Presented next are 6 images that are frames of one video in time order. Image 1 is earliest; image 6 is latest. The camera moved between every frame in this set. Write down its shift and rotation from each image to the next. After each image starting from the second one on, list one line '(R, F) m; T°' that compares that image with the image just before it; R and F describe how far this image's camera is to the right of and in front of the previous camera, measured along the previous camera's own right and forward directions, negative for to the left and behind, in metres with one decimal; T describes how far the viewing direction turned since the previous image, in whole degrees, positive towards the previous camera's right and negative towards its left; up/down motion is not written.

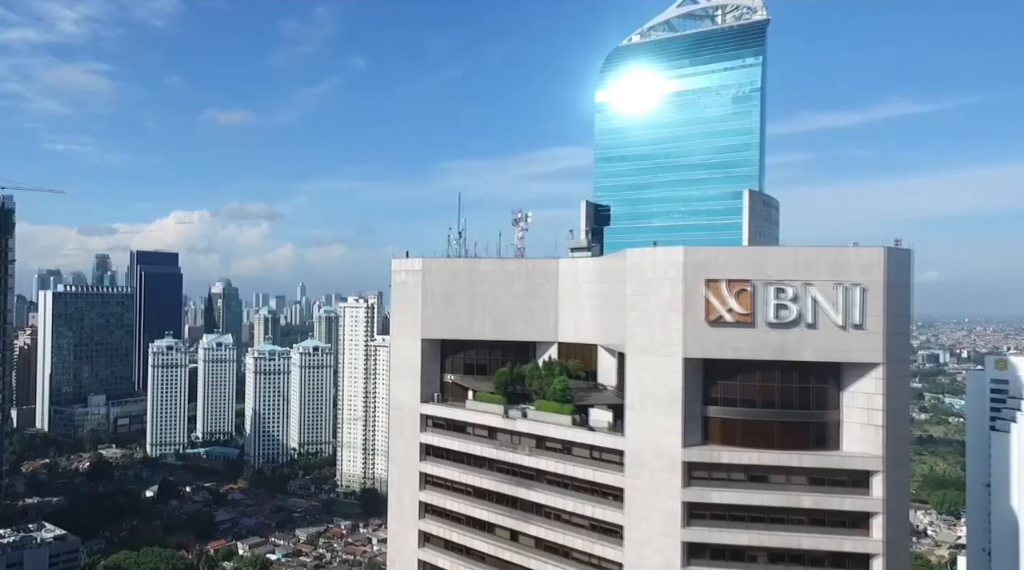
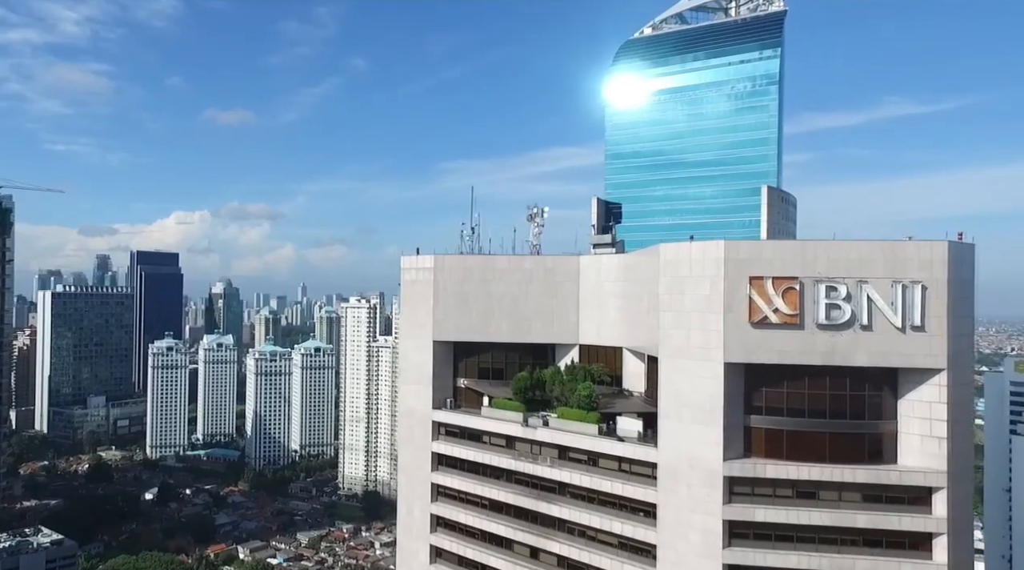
(-0.2, +0.7) m; 0°
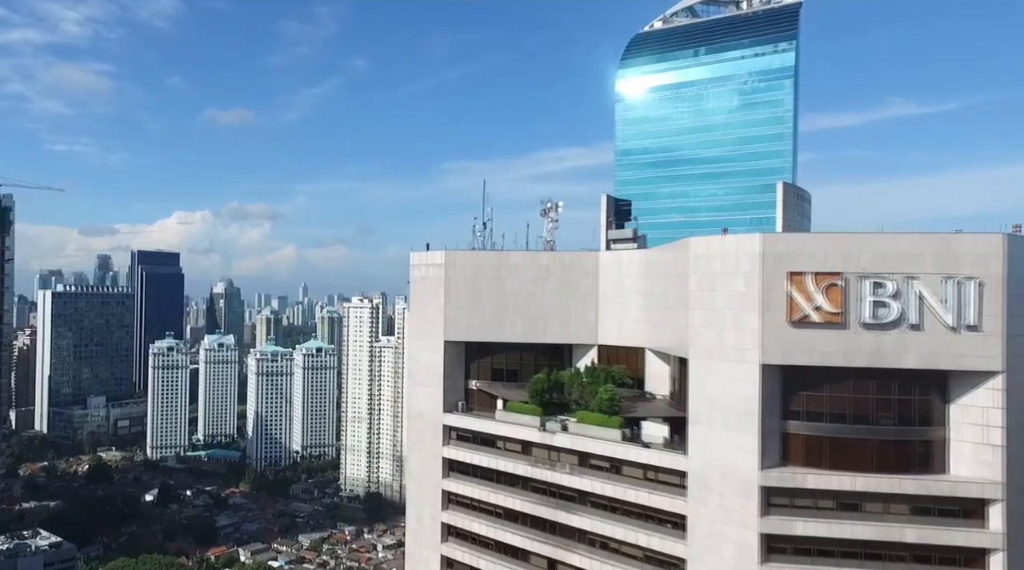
(-0.2, +0.5) m; 0°
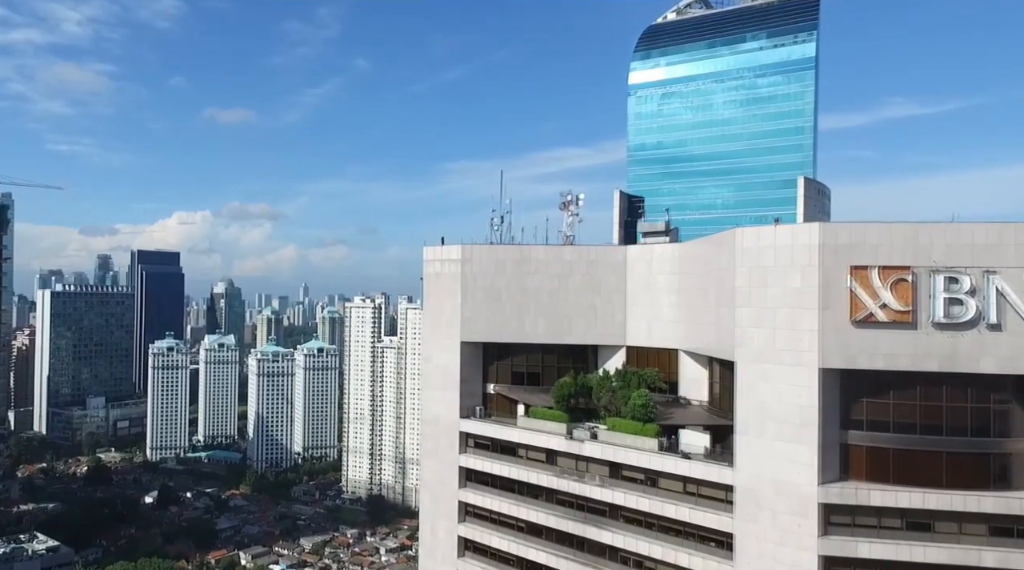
(-0.3, +0.7) m; 0°
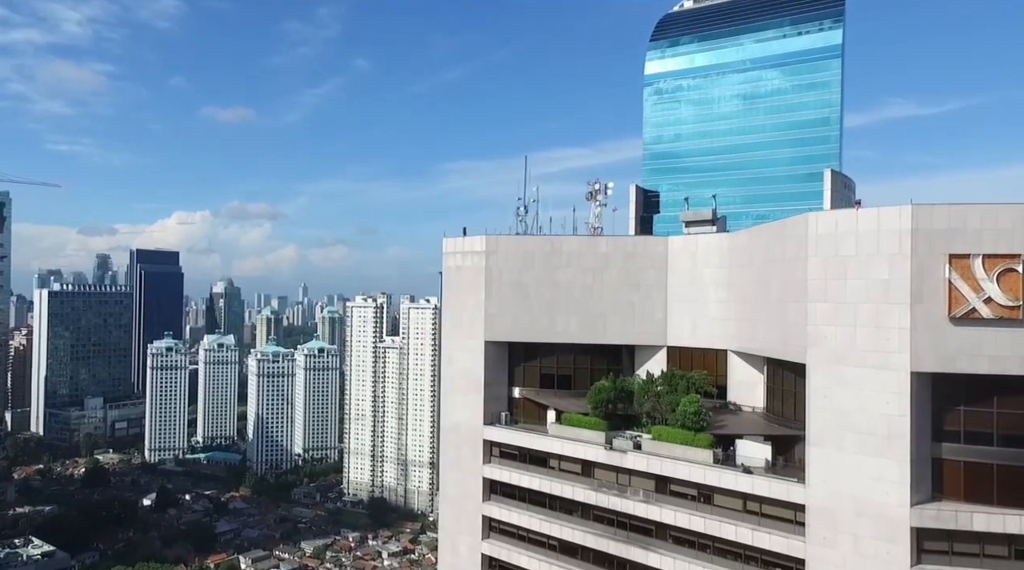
(-0.3, +0.9) m; 0°
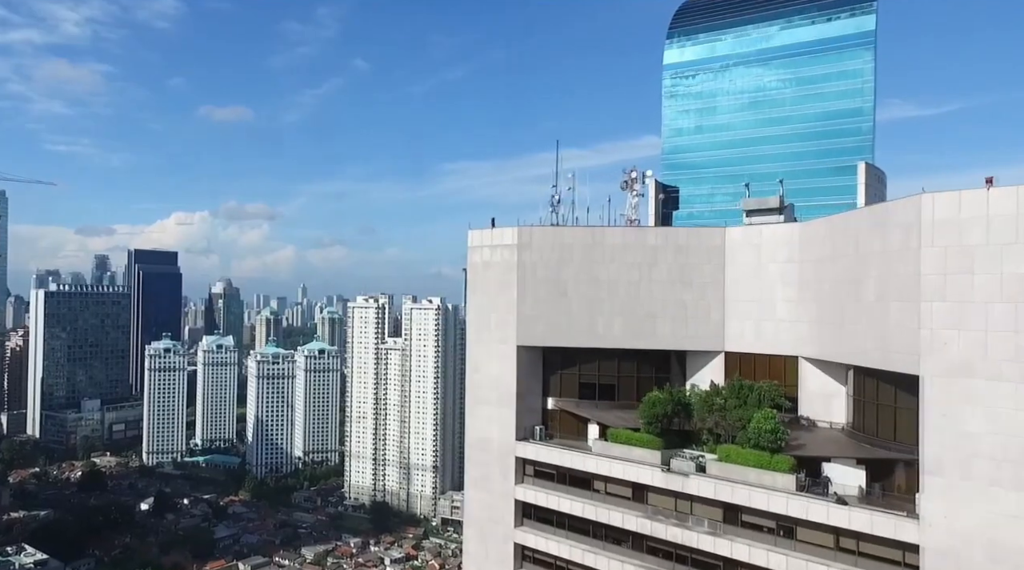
(-0.4, +1.1) m; 0°
